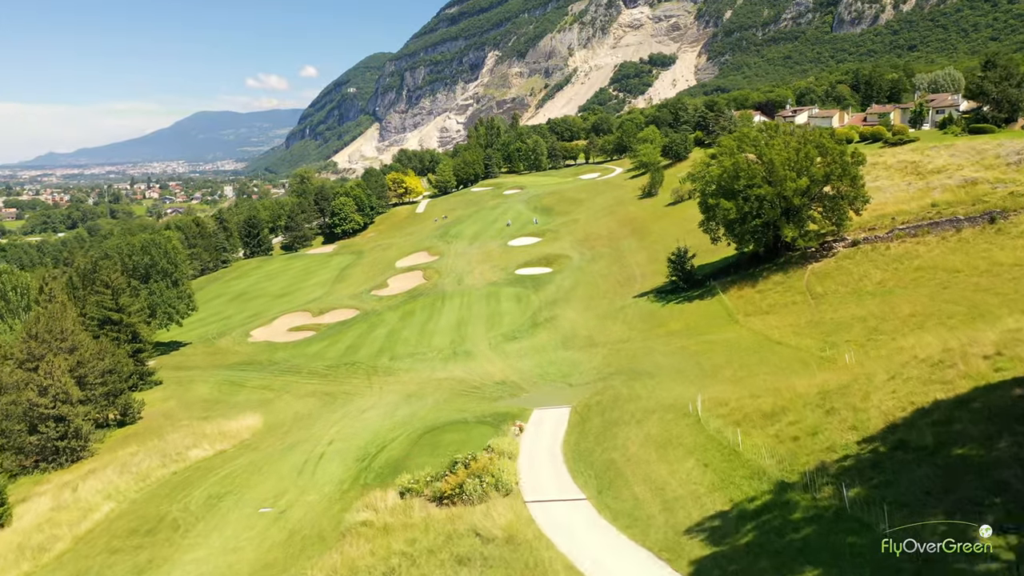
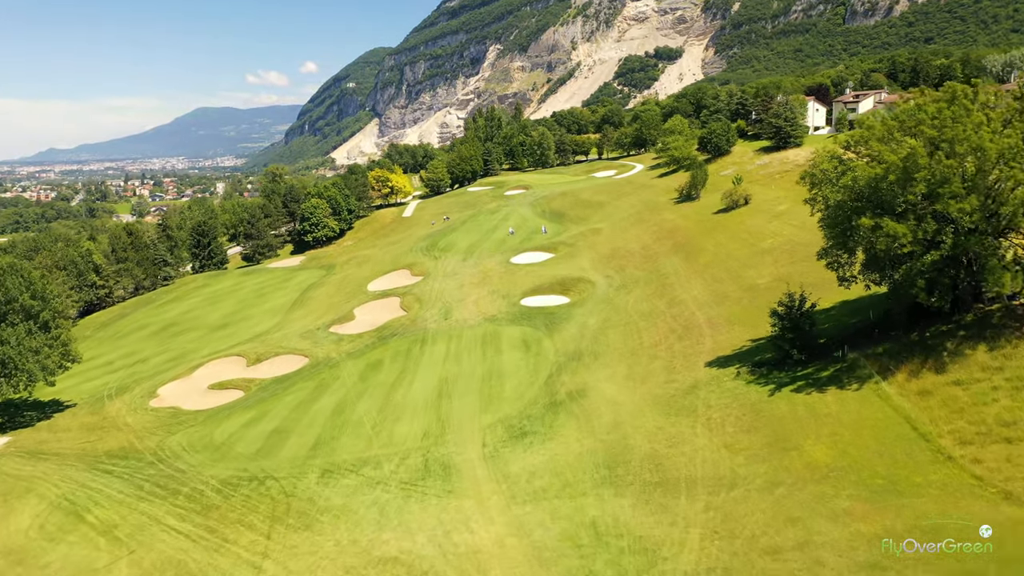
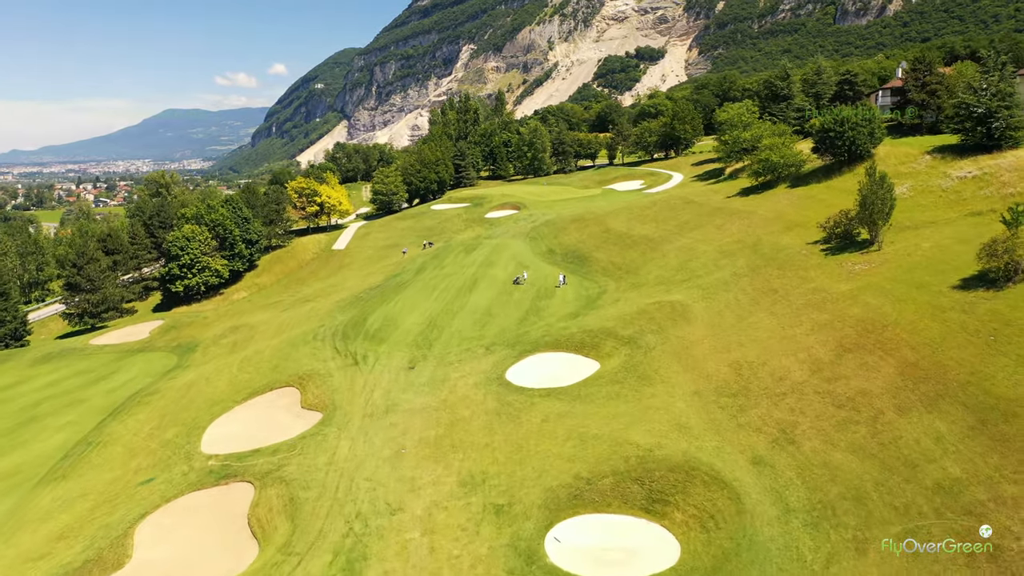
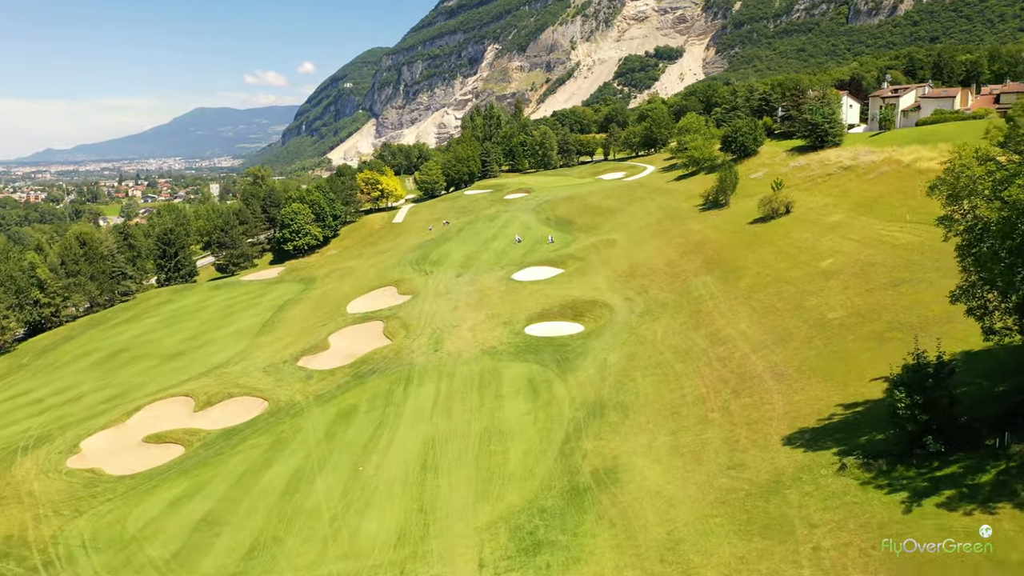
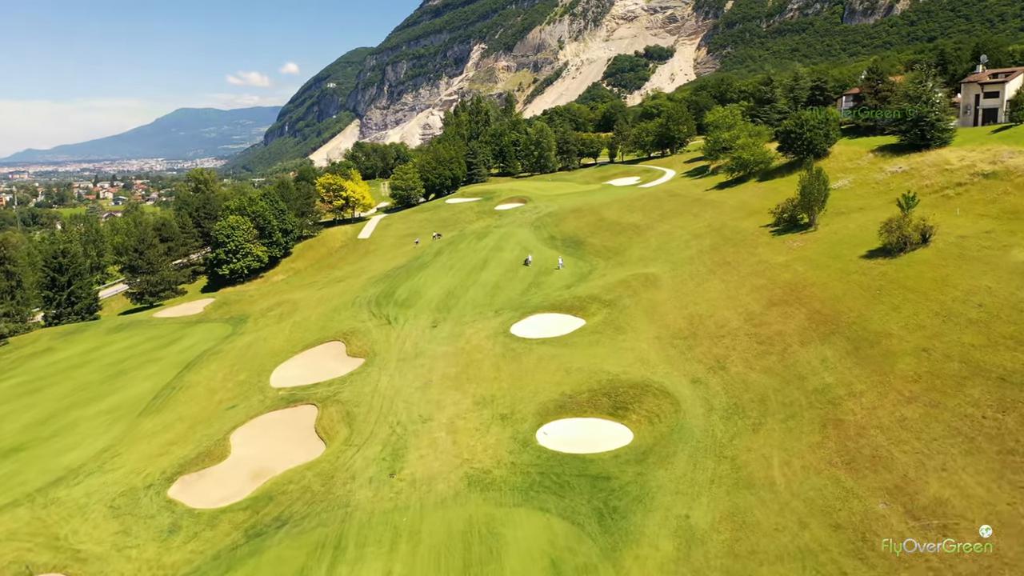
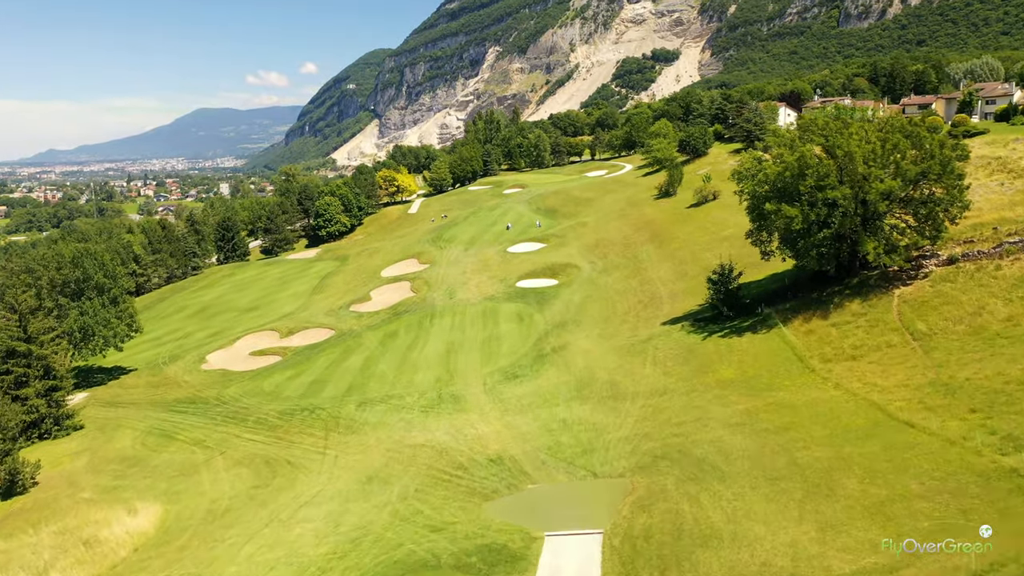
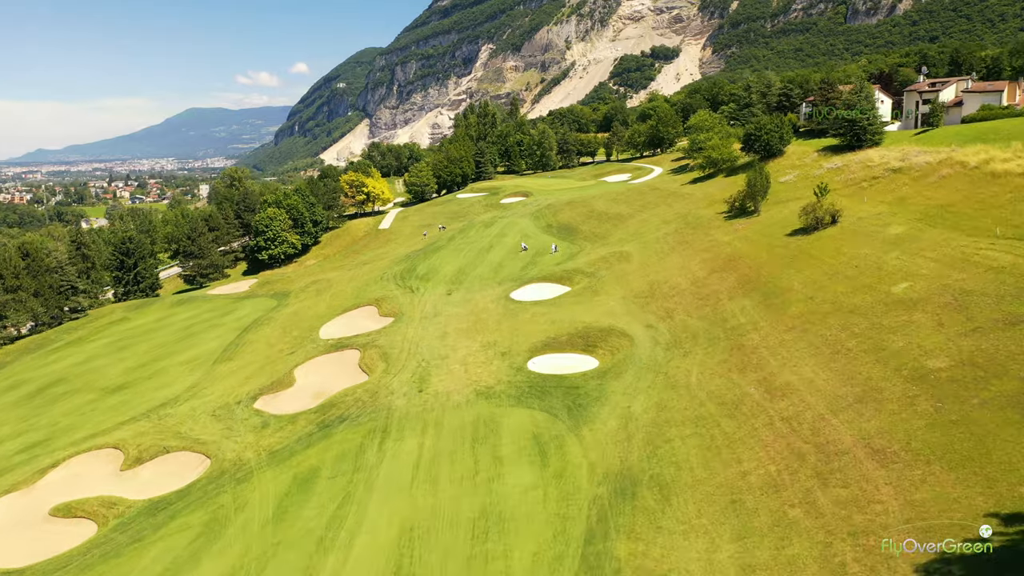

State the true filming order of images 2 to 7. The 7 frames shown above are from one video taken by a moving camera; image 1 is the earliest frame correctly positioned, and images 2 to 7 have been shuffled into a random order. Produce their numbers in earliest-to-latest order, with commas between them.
6, 2, 4, 7, 5, 3
